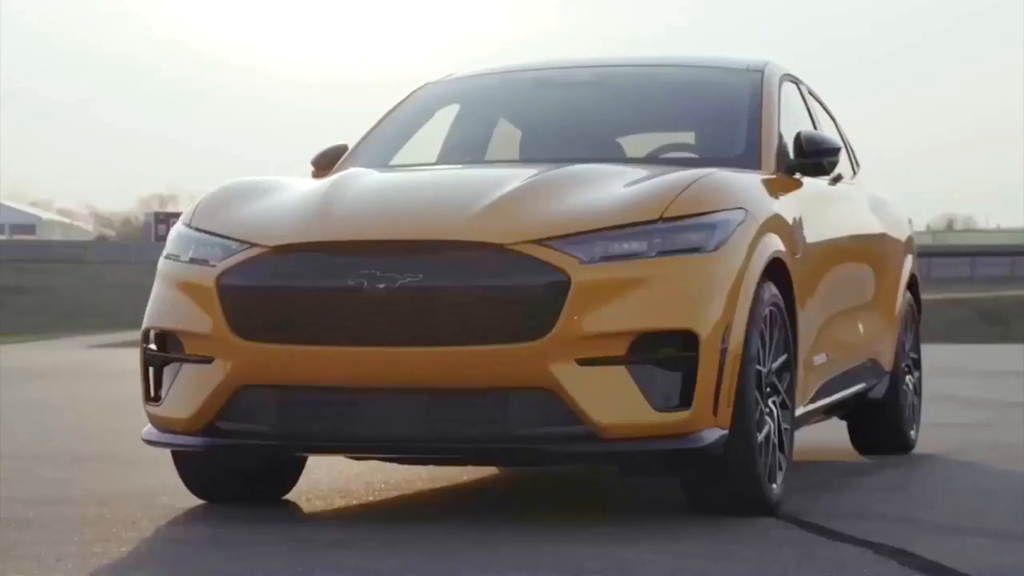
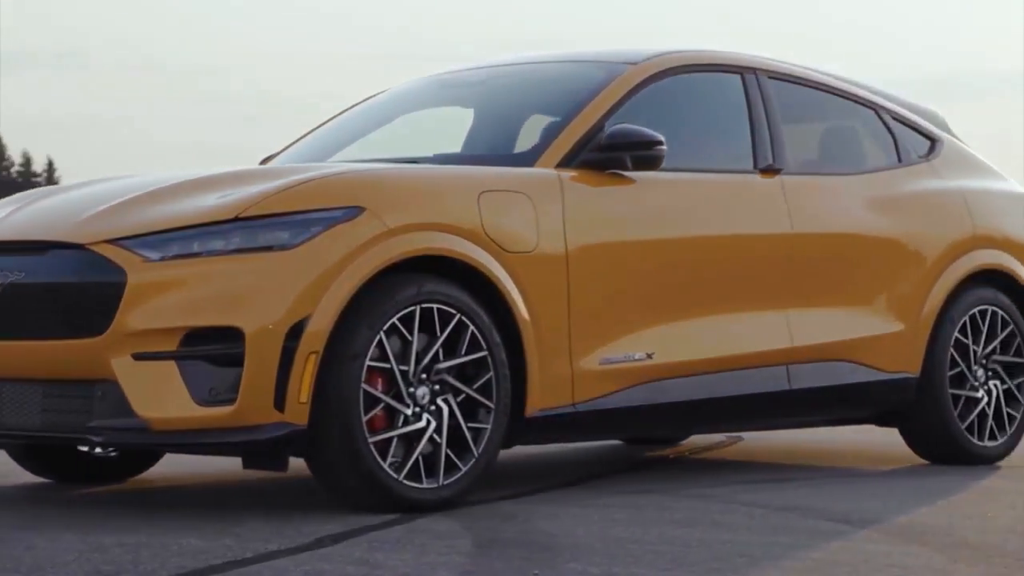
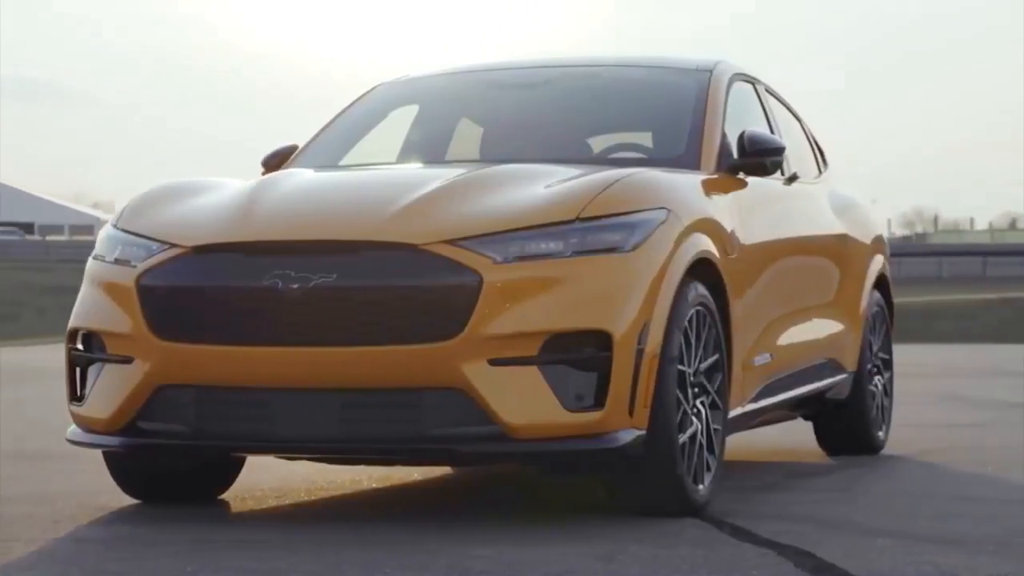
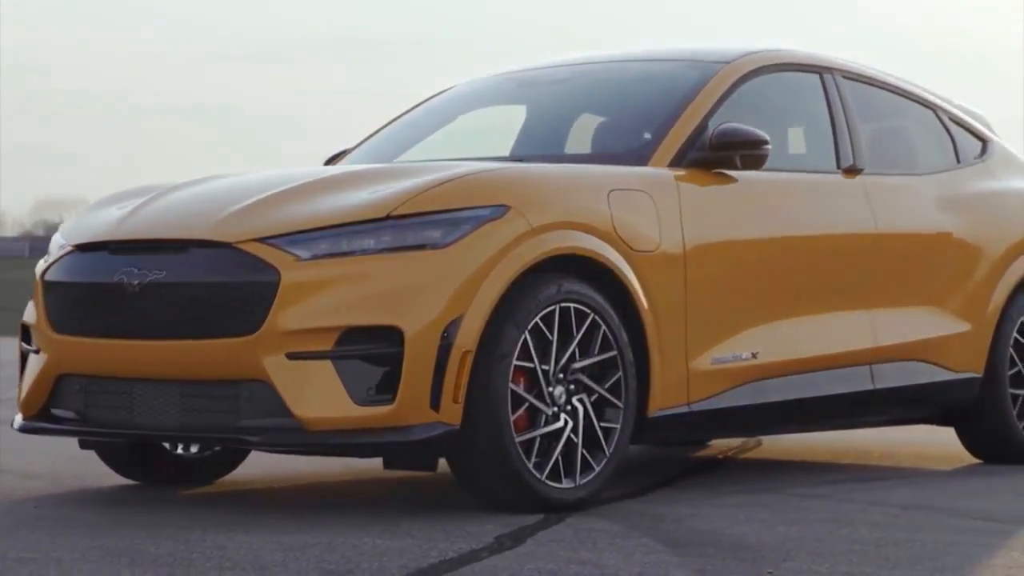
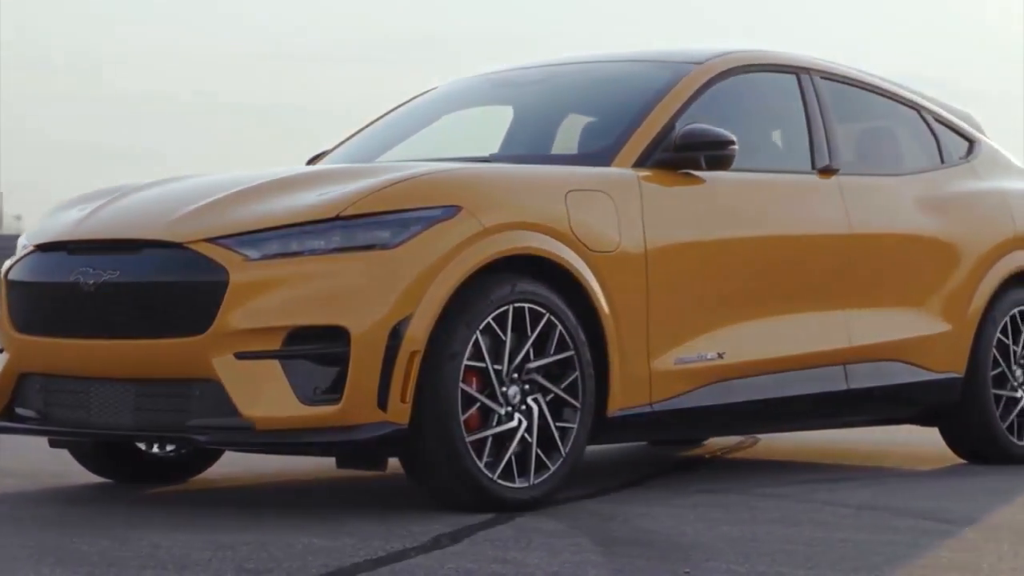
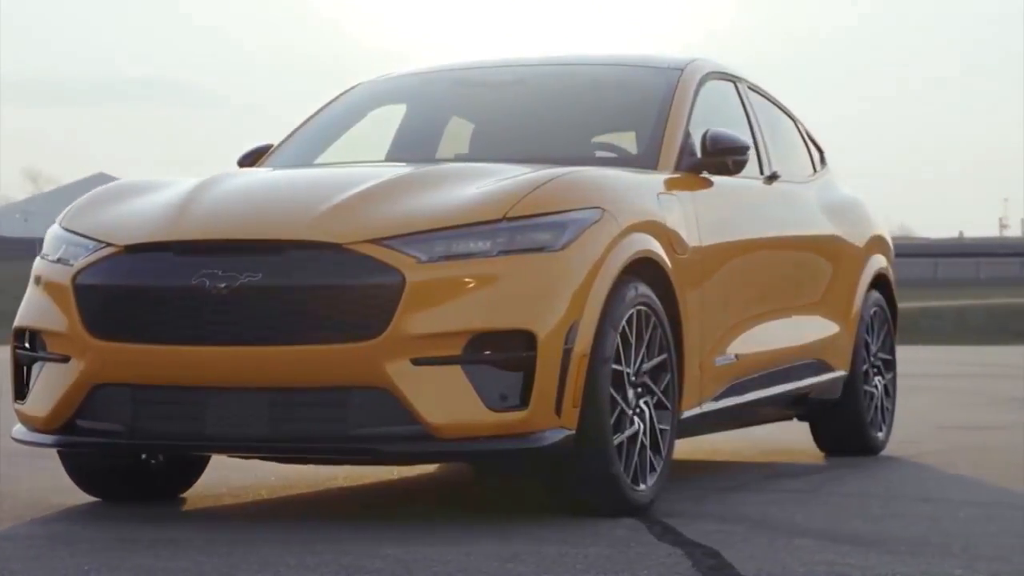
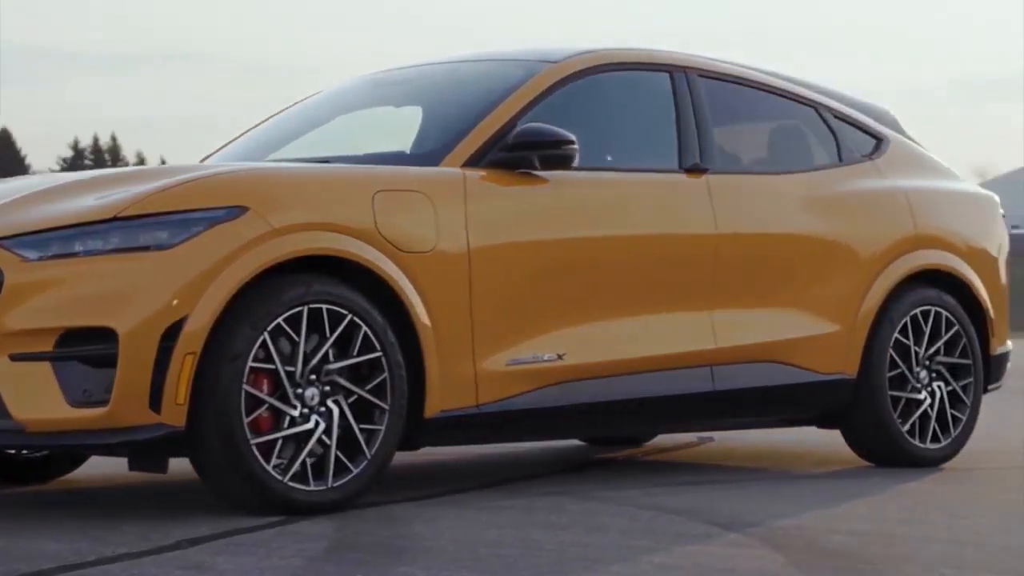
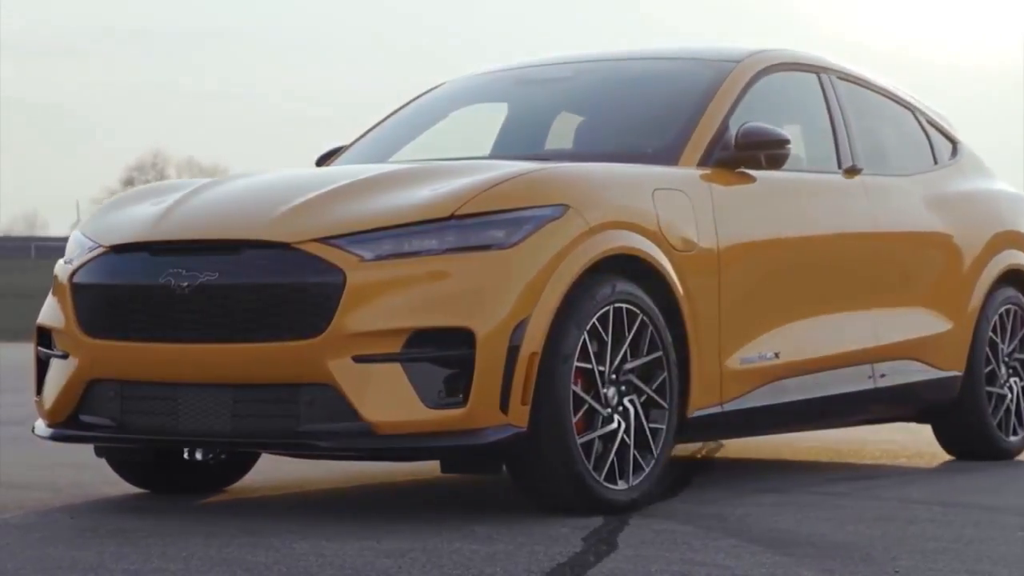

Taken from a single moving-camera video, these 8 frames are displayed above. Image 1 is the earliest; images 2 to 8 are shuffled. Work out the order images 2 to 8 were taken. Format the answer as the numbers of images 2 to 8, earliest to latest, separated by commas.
3, 6, 8, 4, 5, 2, 7
